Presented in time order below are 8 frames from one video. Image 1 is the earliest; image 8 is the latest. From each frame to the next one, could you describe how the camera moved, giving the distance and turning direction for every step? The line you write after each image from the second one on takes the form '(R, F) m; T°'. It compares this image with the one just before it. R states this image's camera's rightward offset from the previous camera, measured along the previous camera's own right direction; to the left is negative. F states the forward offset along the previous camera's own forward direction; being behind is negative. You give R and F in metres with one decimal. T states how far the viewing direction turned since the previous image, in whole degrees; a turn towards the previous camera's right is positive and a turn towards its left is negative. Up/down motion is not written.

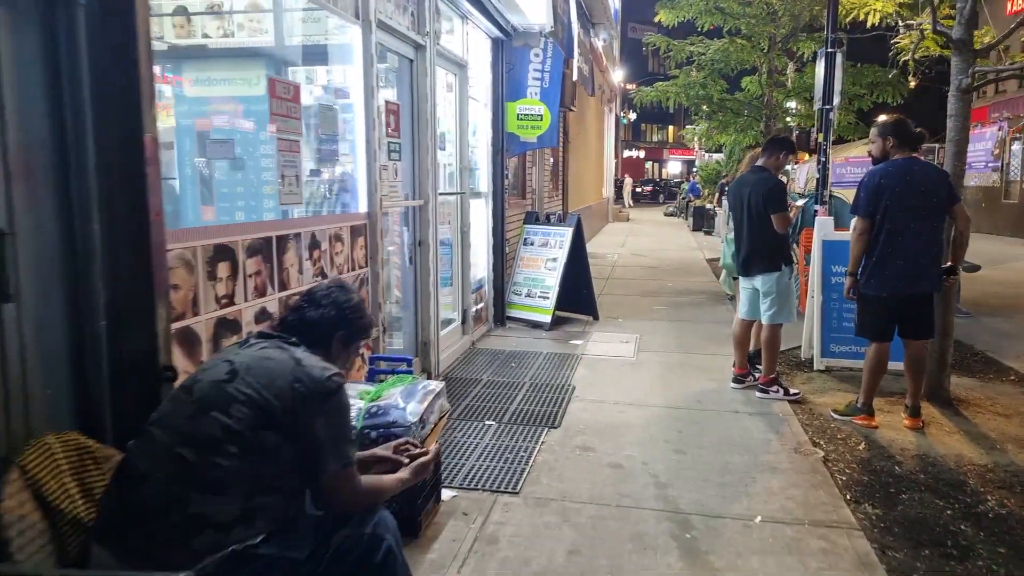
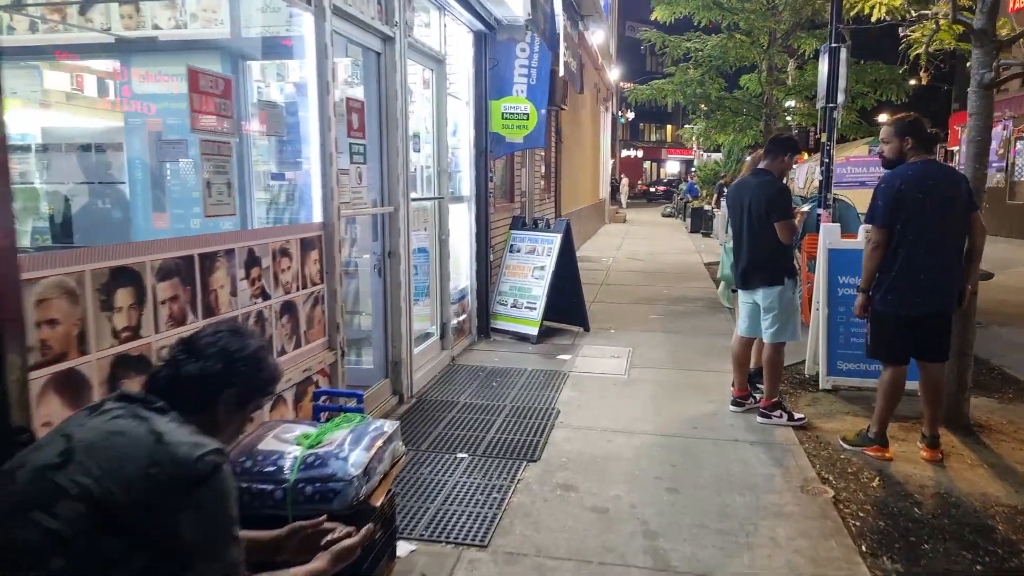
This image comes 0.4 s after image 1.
(+0.2, +0.5) m; 0°
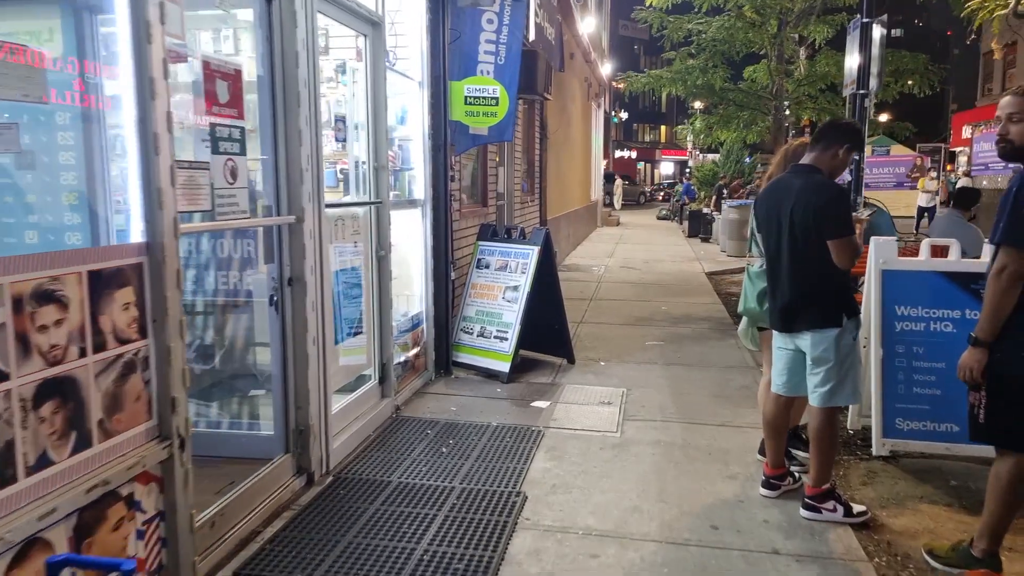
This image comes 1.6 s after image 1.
(+0.3, +1.4) m; +1°
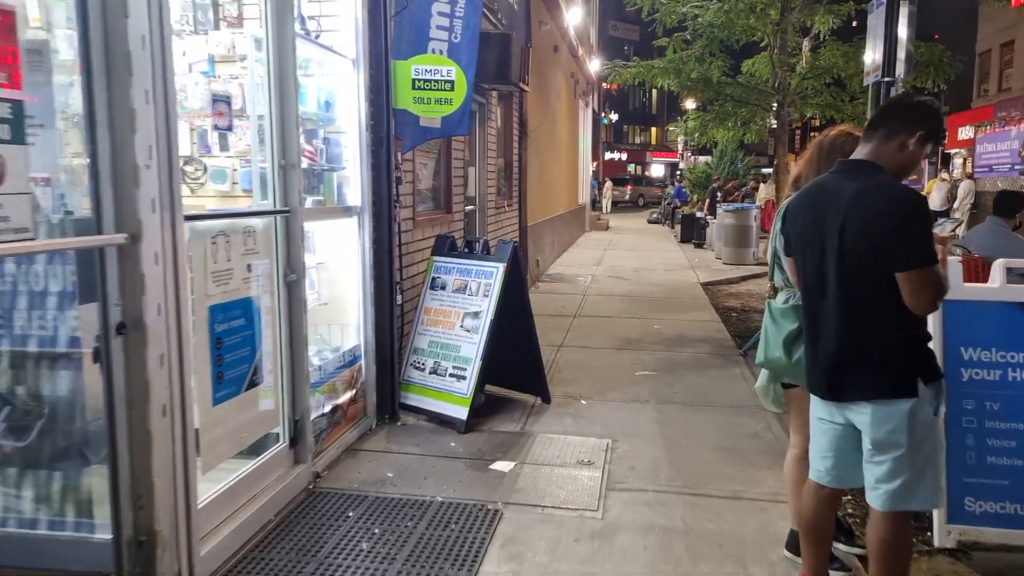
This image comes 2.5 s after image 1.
(+0.3, +1.1) m; +1°
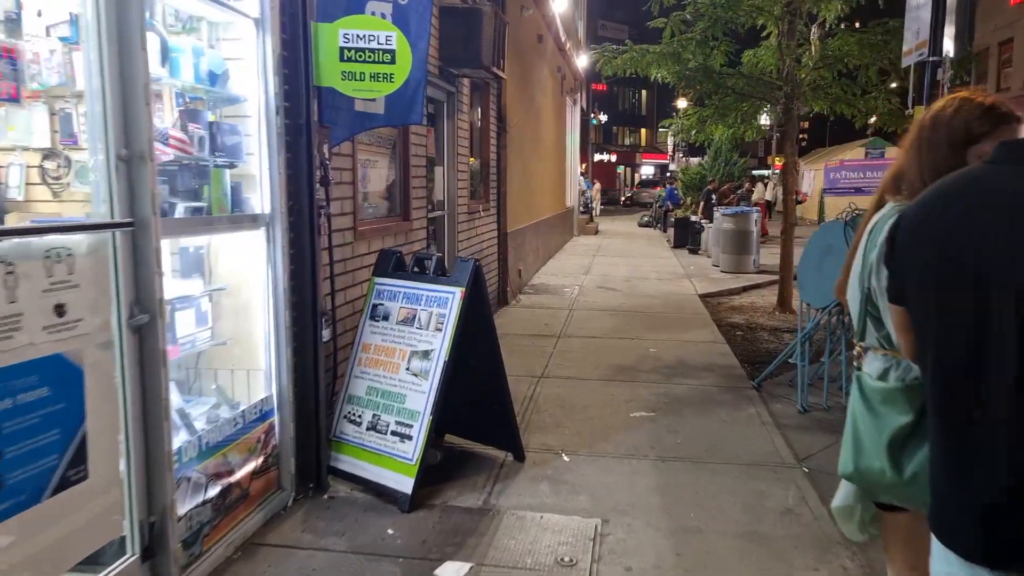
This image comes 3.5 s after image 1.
(+0.2, +1.1) m; +1°
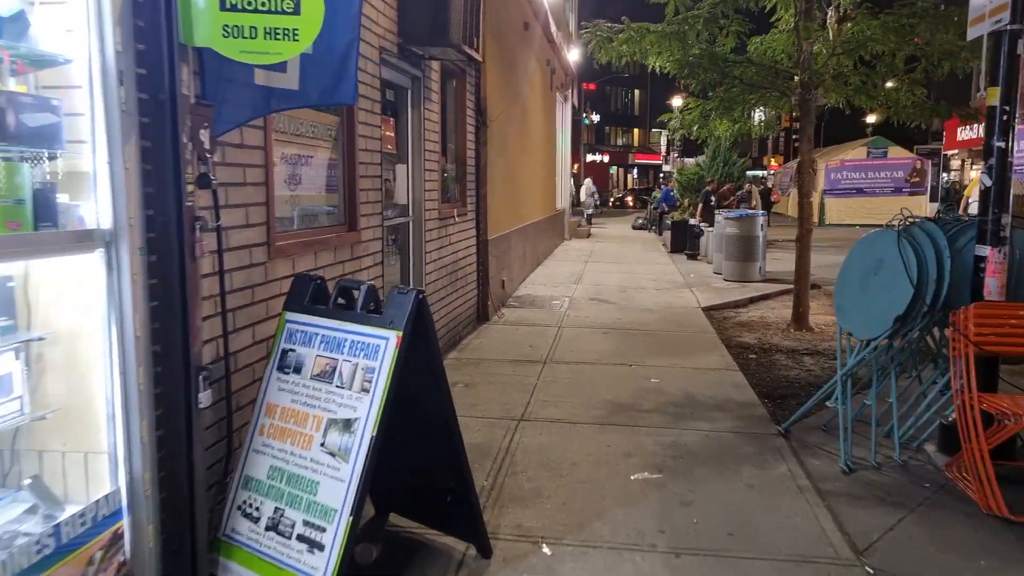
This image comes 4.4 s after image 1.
(+0.2, +1.1) m; +1°
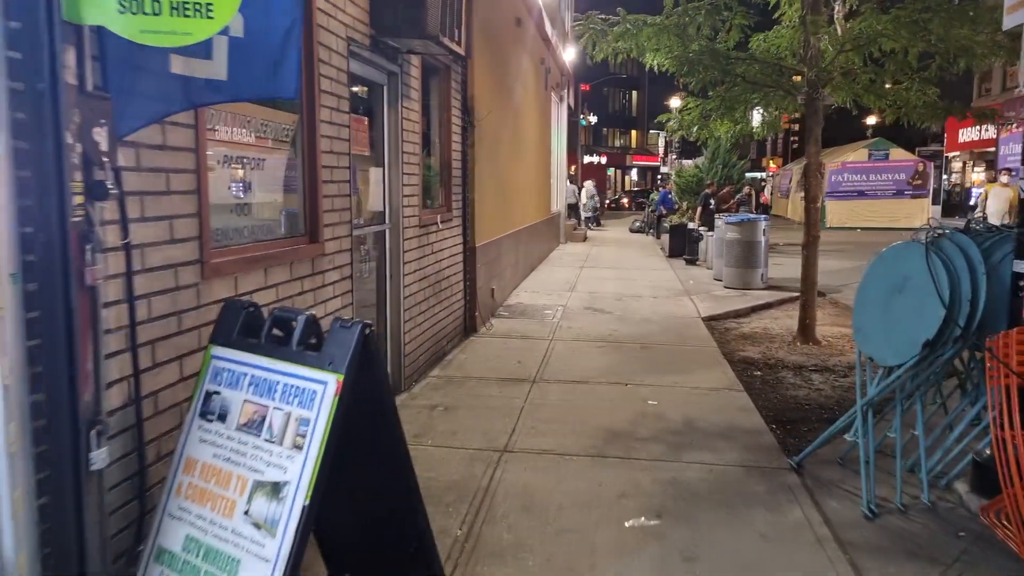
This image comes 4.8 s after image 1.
(+0.1, +0.5) m; 0°
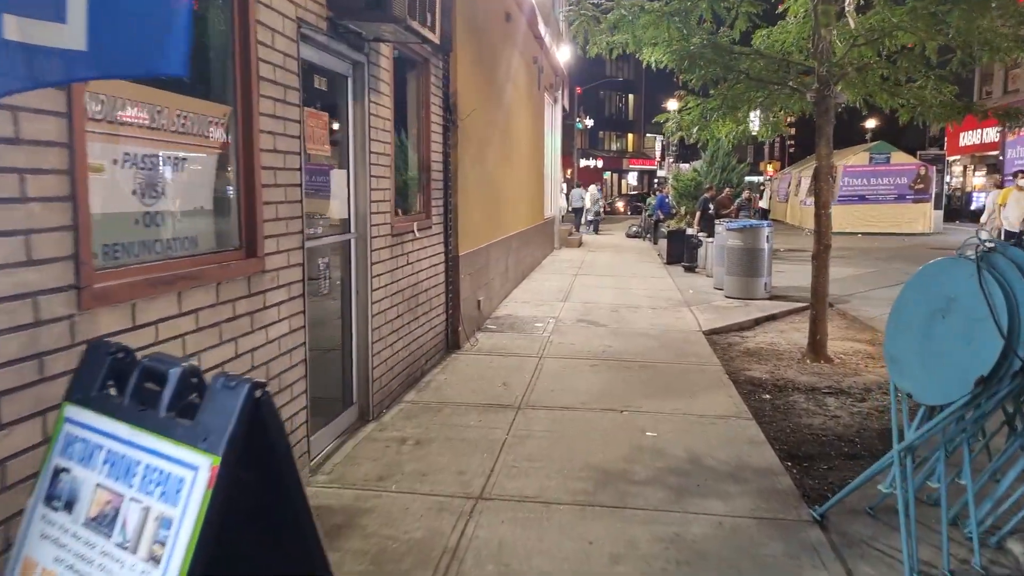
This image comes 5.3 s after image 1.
(+0.1, +0.6) m; 0°
